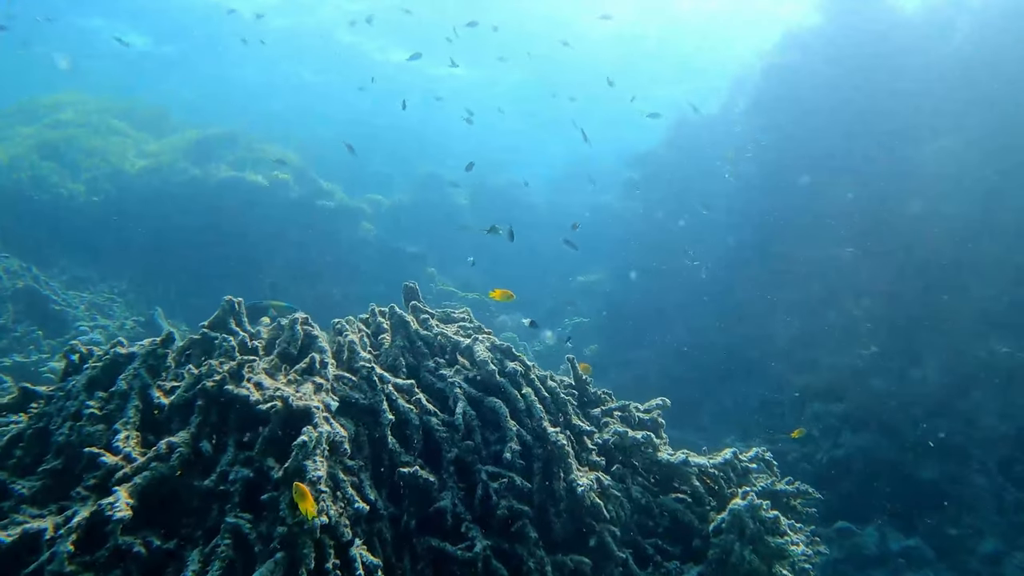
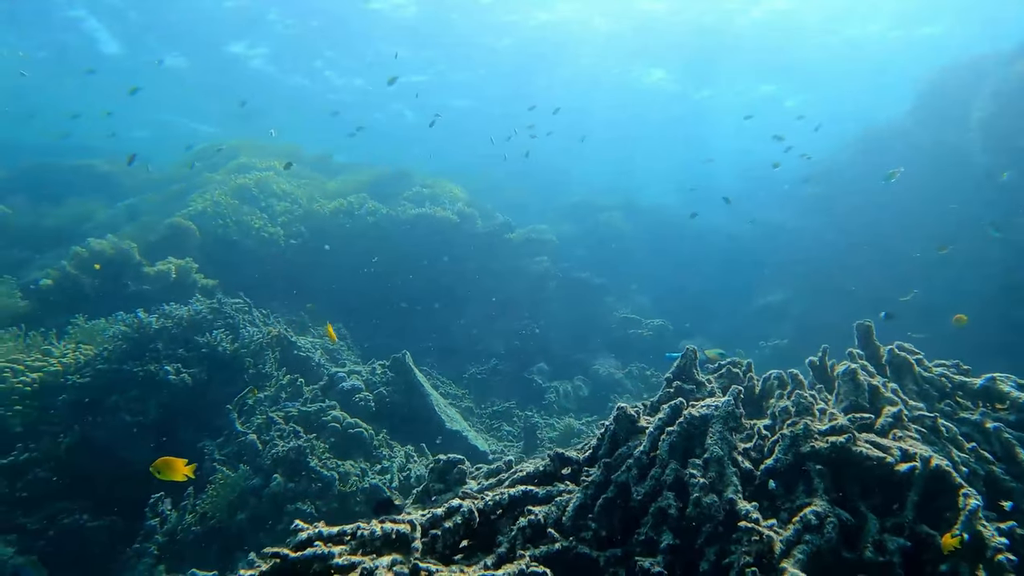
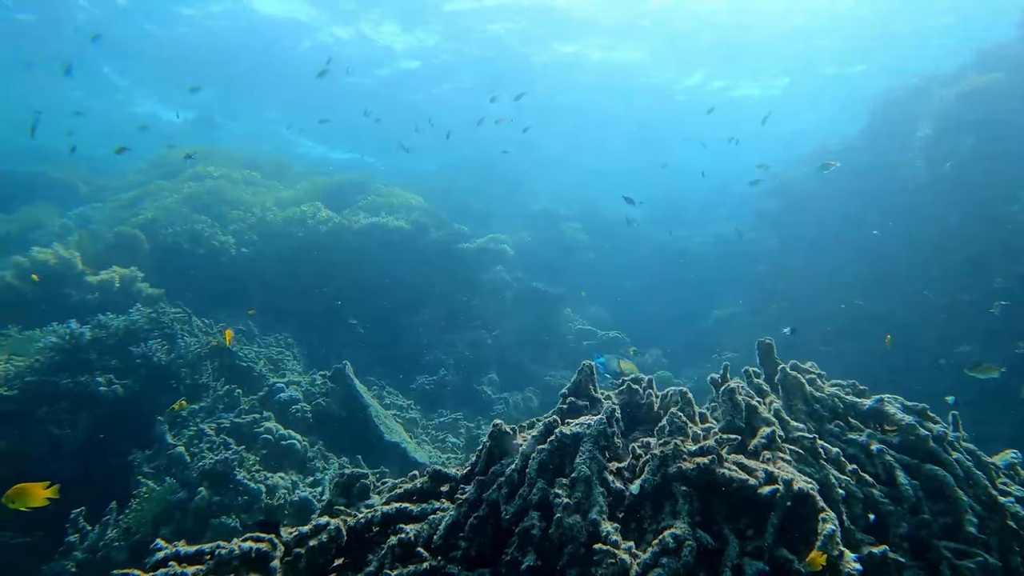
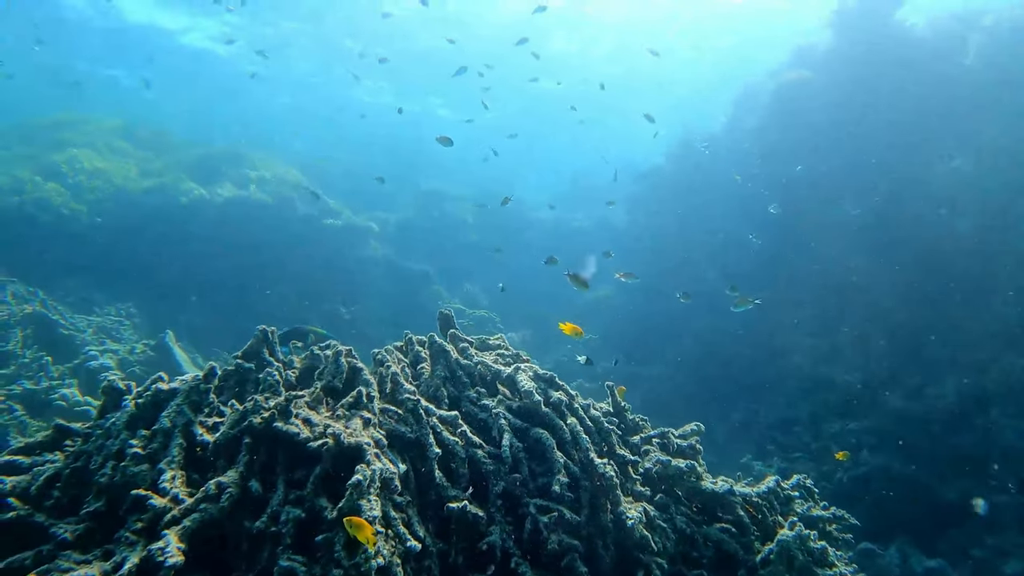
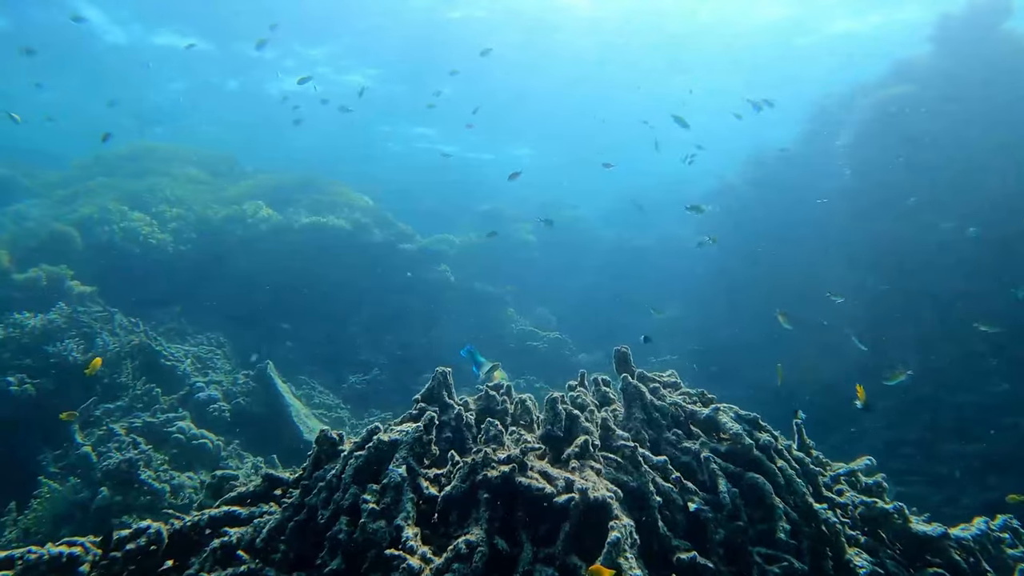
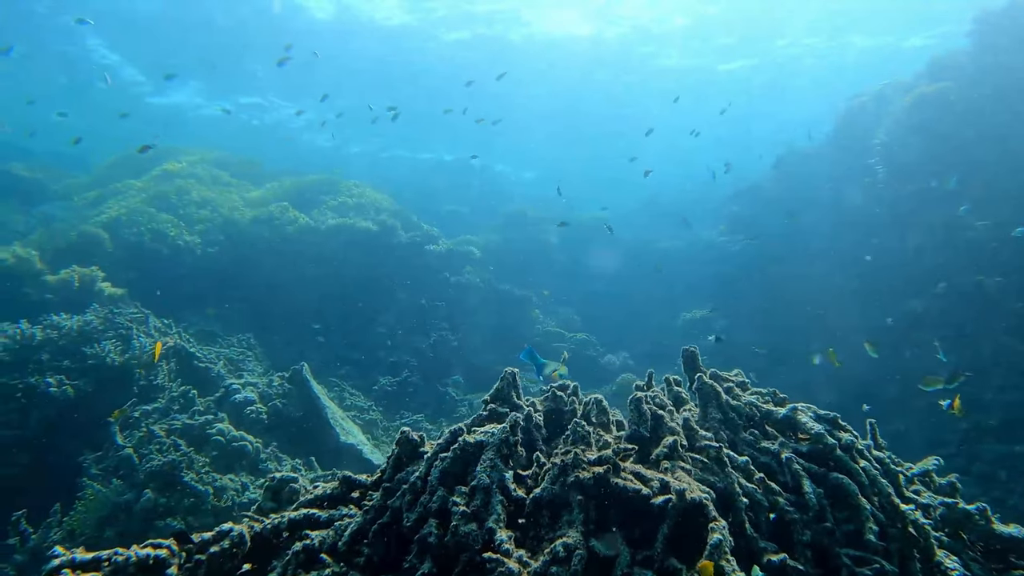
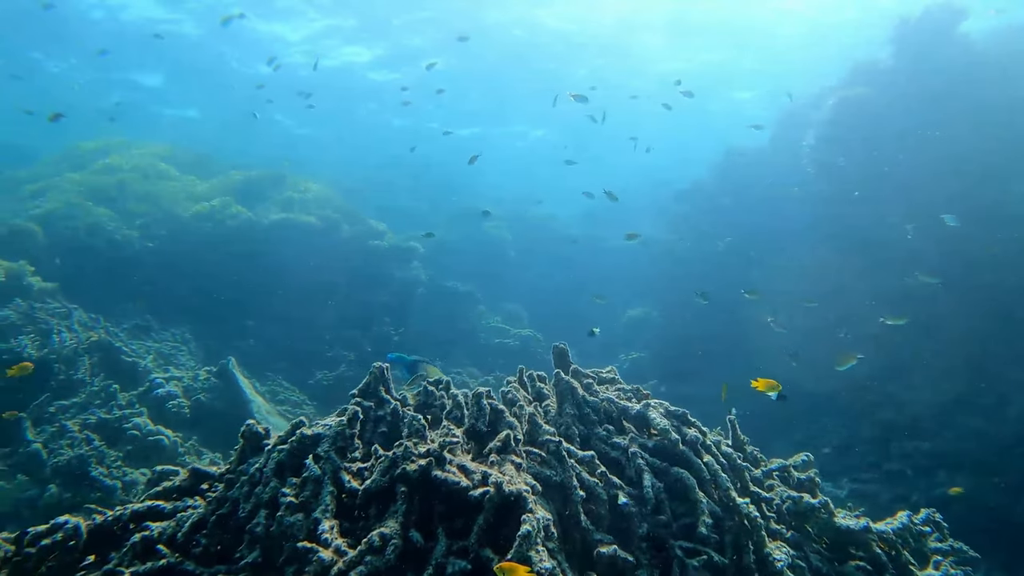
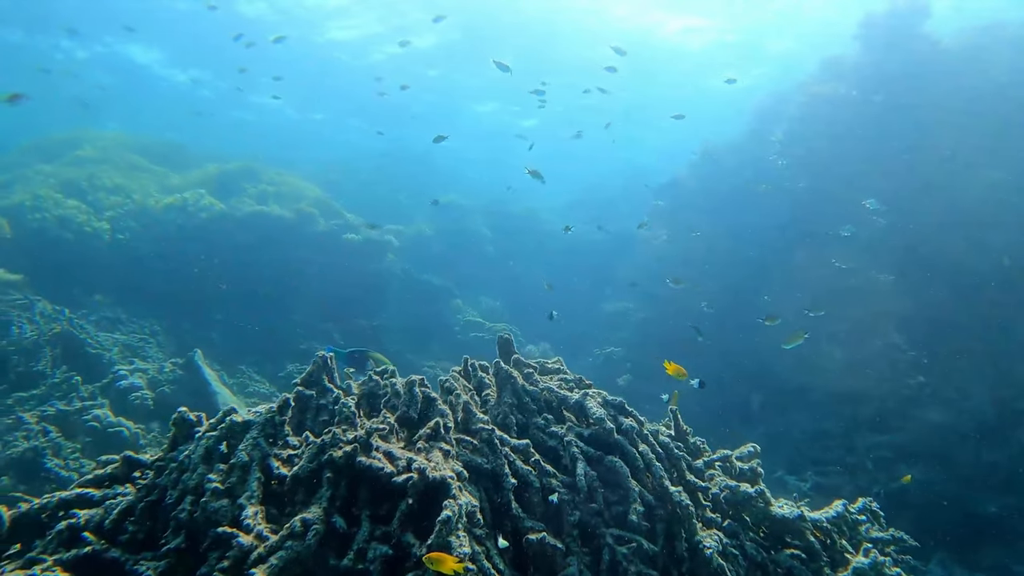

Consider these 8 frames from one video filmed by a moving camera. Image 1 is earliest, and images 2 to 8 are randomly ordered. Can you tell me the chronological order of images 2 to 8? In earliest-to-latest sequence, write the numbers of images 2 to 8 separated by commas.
4, 8, 7, 5, 6, 3, 2
